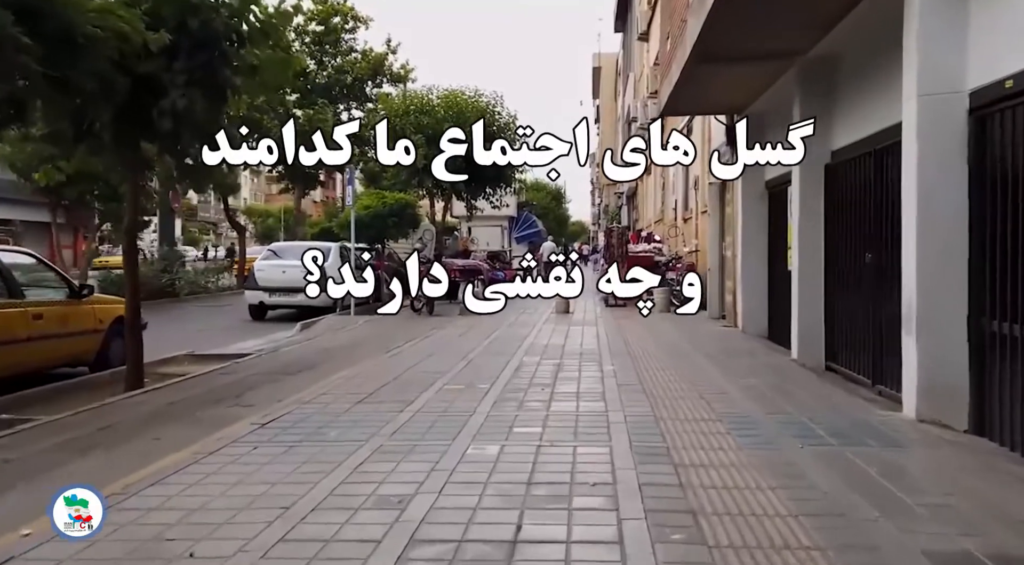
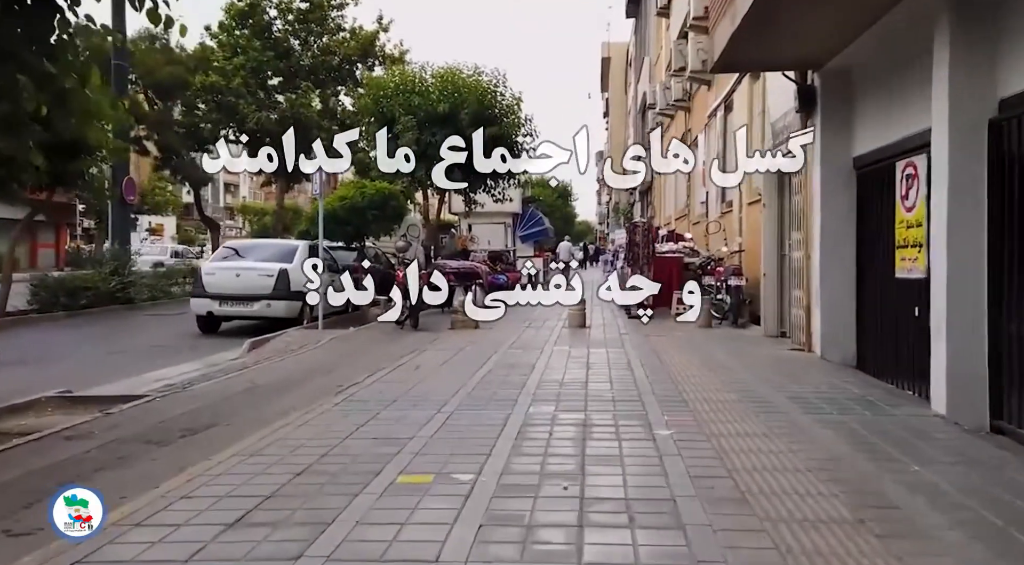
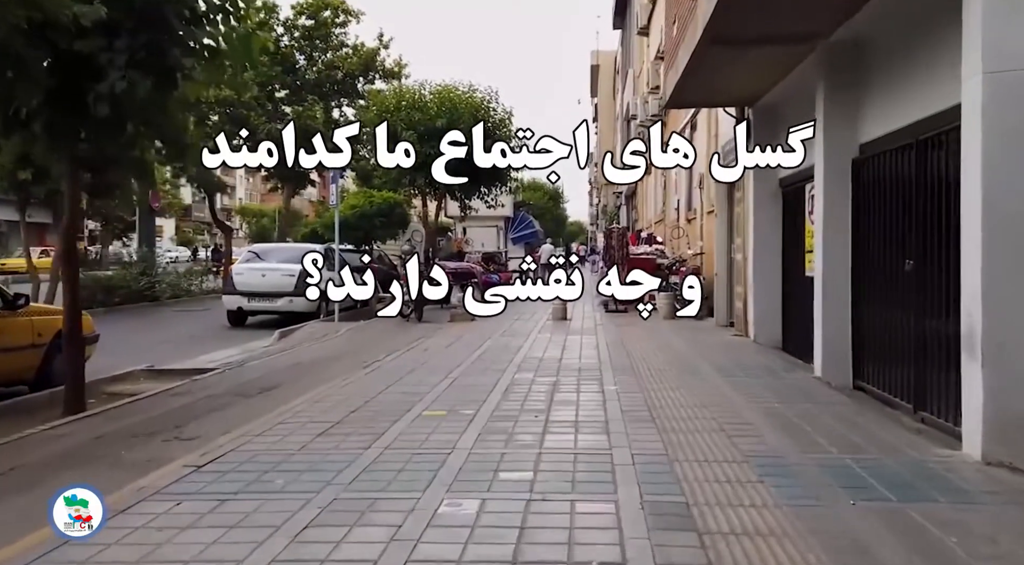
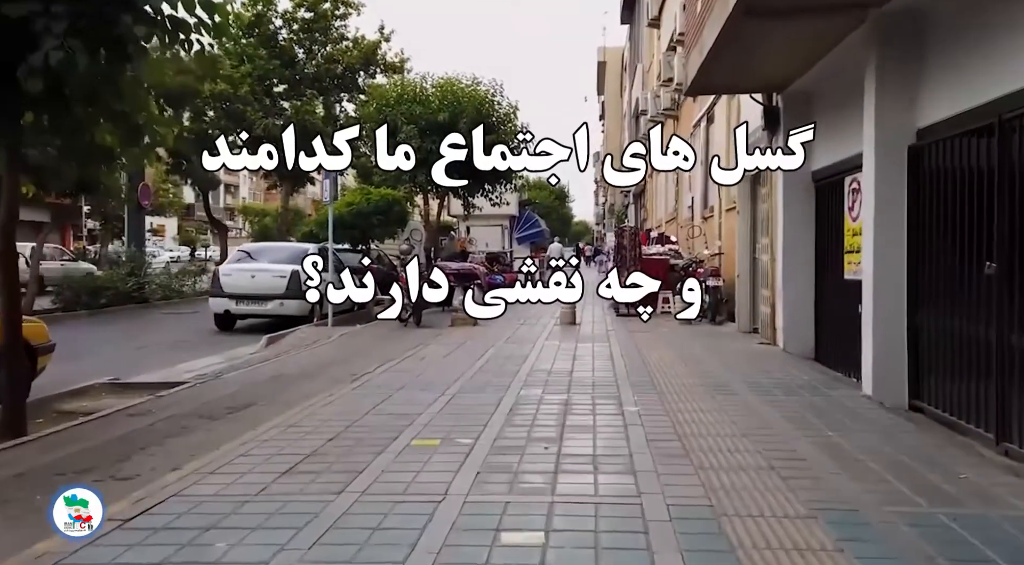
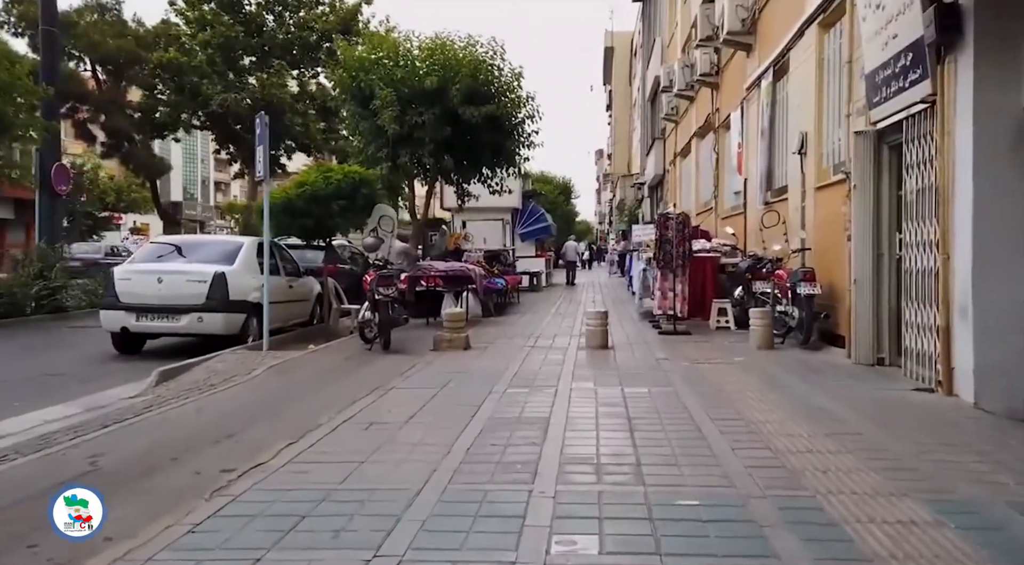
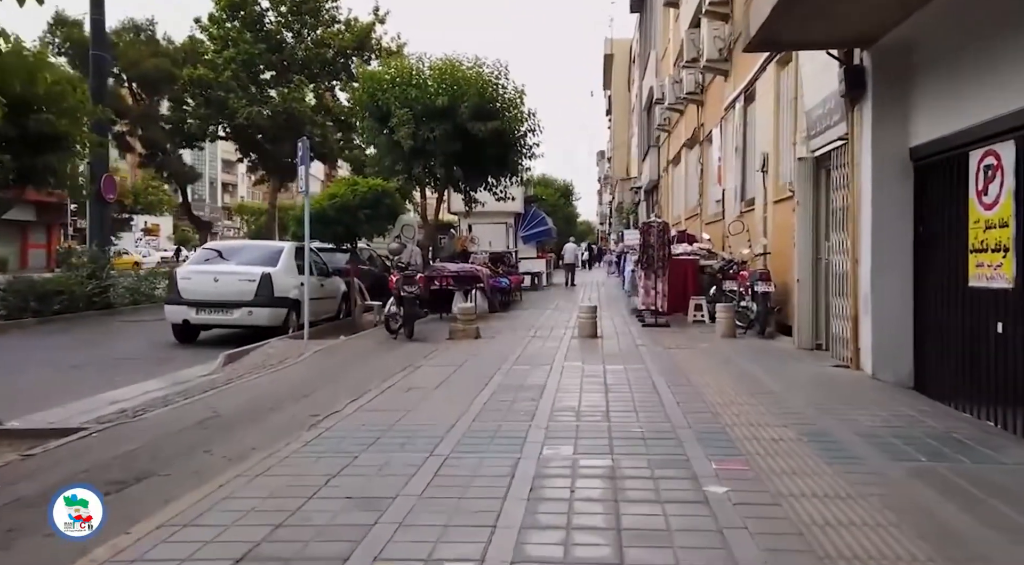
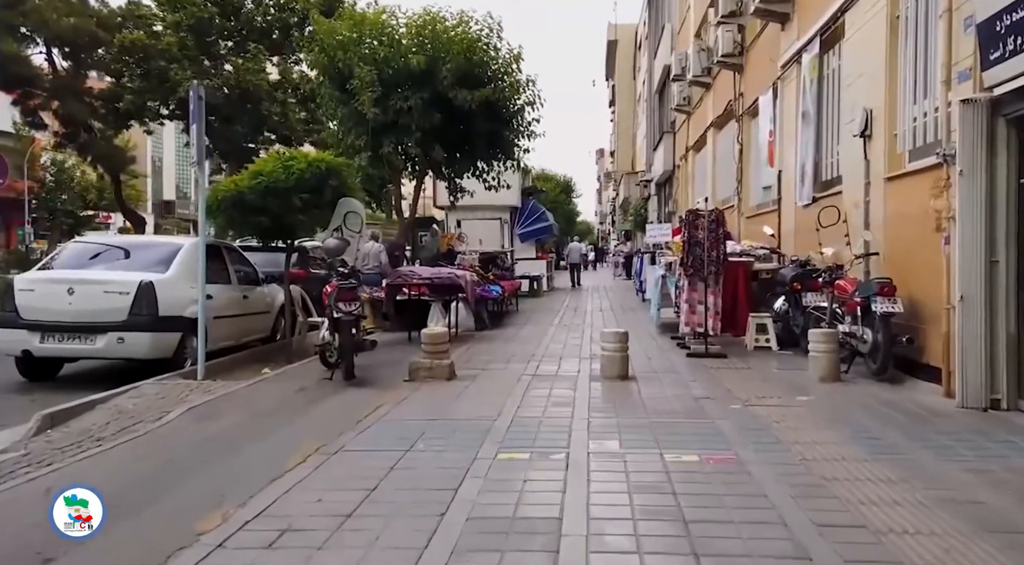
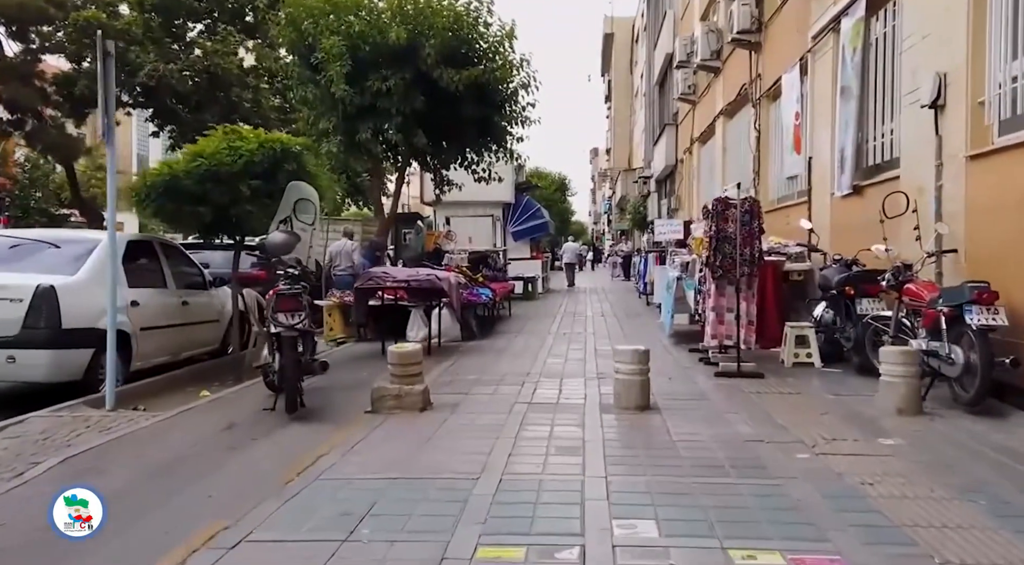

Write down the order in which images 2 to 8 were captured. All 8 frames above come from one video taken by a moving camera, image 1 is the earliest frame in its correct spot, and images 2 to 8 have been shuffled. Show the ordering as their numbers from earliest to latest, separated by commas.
3, 4, 2, 6, 5, 7, 8
